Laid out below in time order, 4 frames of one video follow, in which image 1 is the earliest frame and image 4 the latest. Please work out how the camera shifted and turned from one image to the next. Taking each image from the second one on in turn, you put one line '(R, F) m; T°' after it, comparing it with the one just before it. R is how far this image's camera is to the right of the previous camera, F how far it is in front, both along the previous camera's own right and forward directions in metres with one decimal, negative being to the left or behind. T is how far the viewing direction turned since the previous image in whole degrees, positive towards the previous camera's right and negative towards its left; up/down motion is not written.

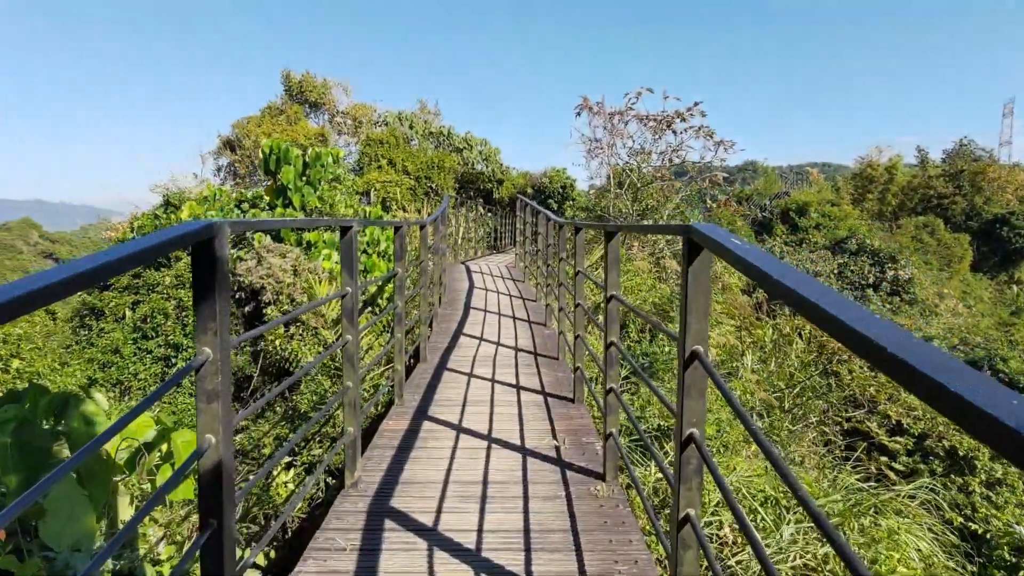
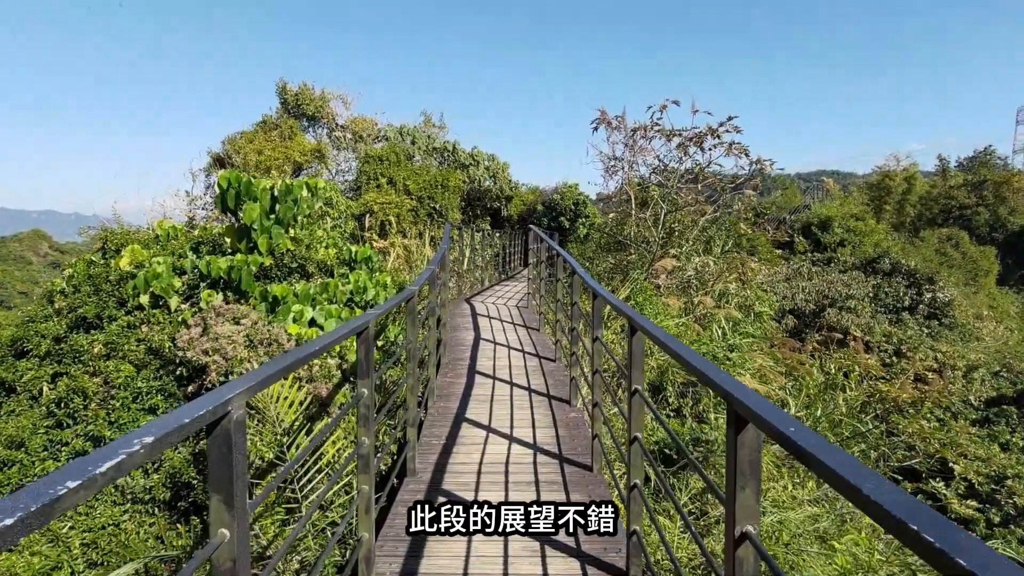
(0.0, +1.0) m; -1°
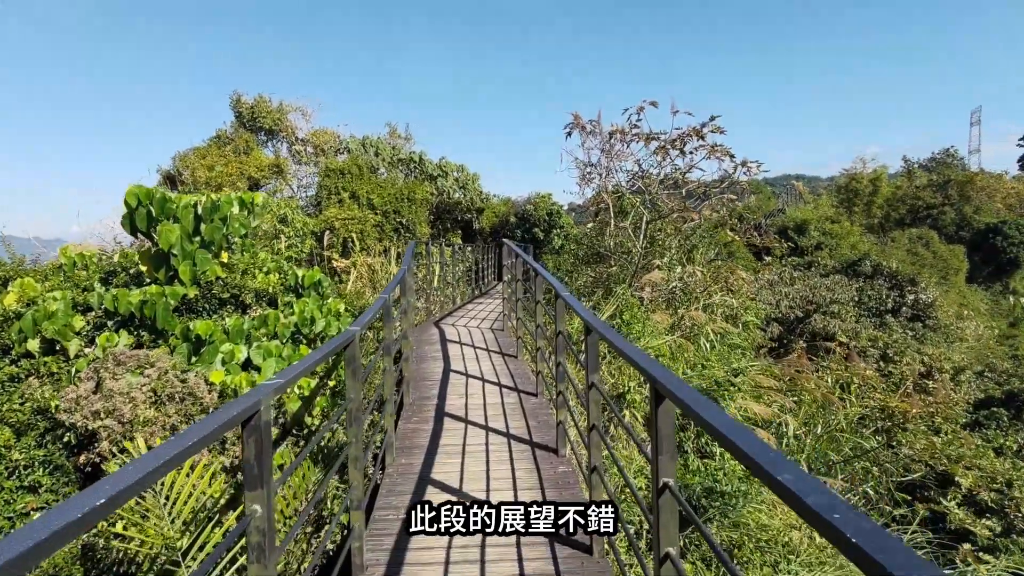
(0.0, +0.7) m; +2°
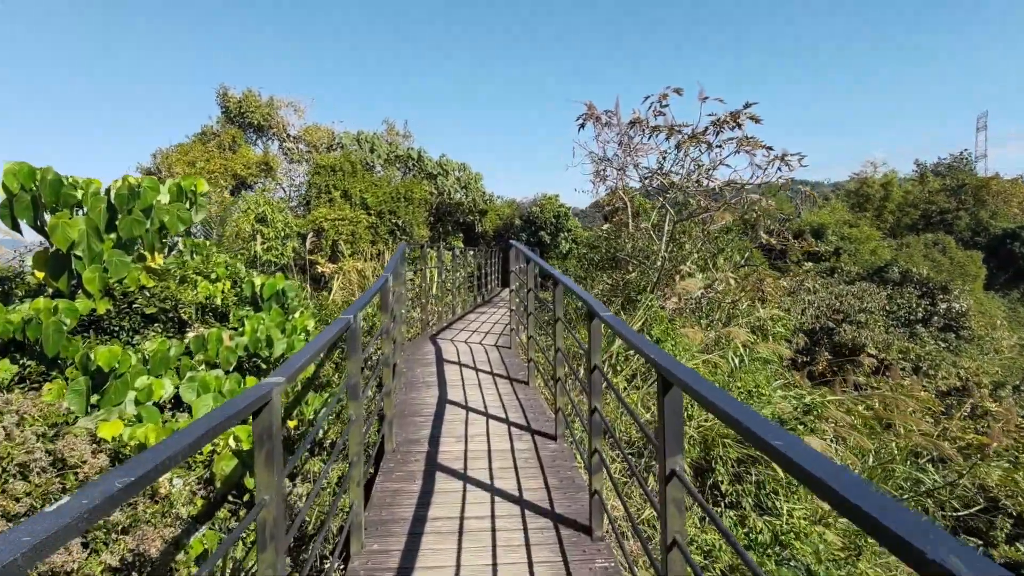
(-0.1, +0.9) m; 0°
